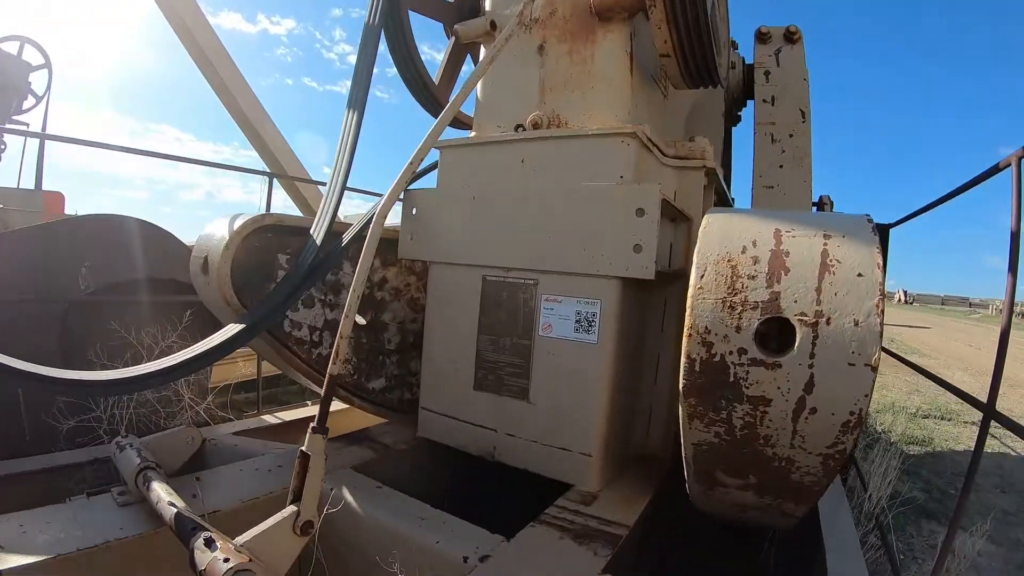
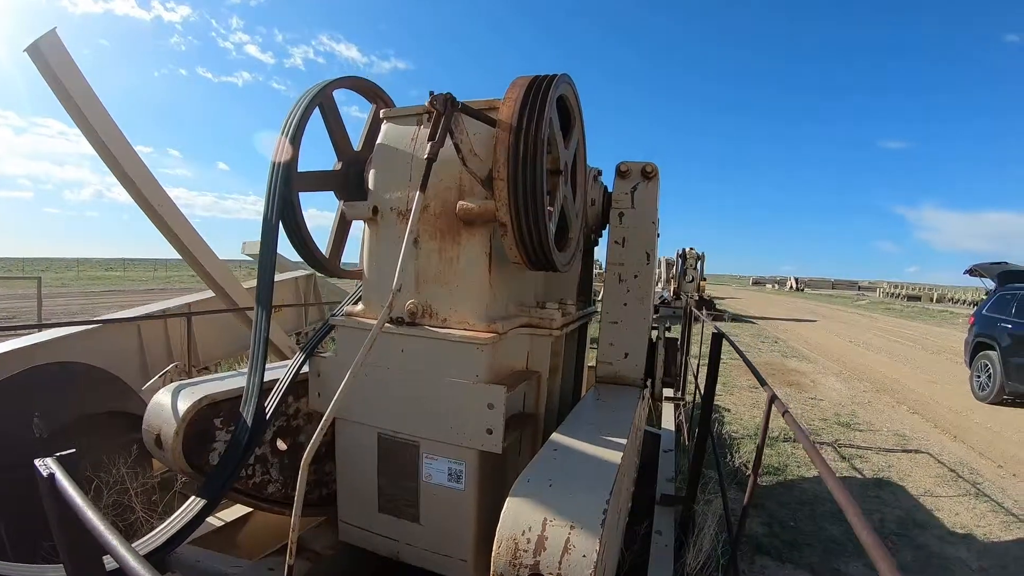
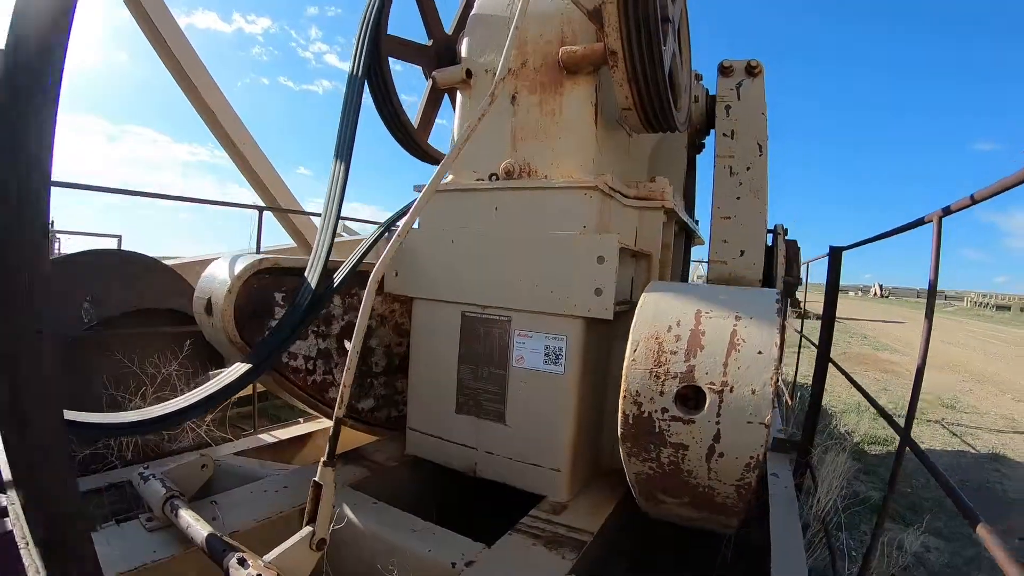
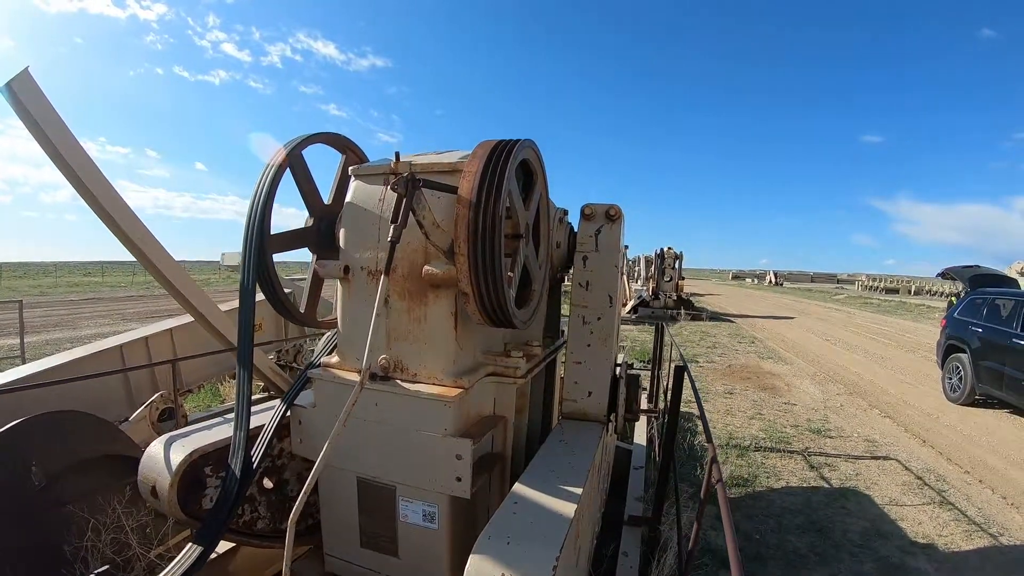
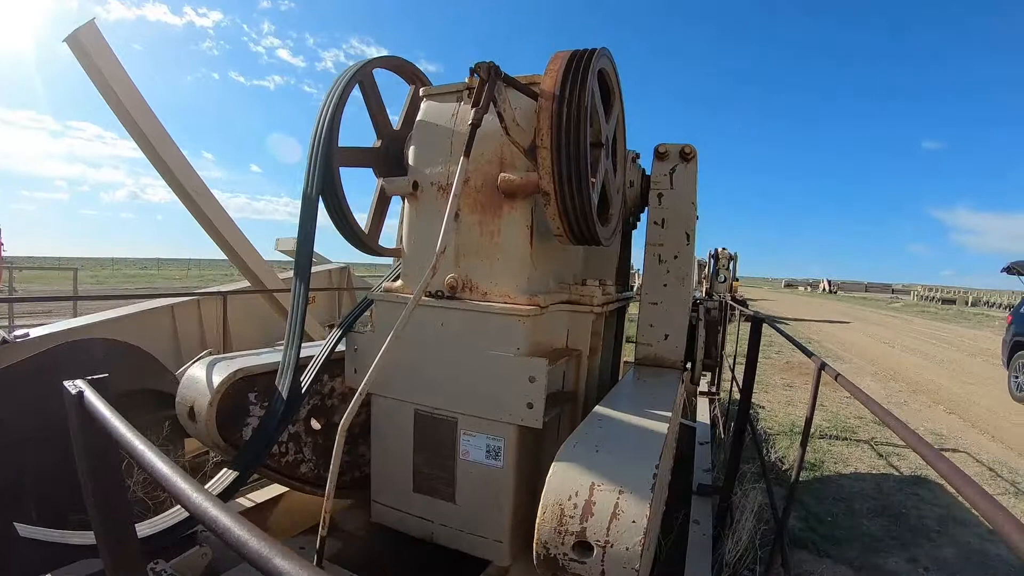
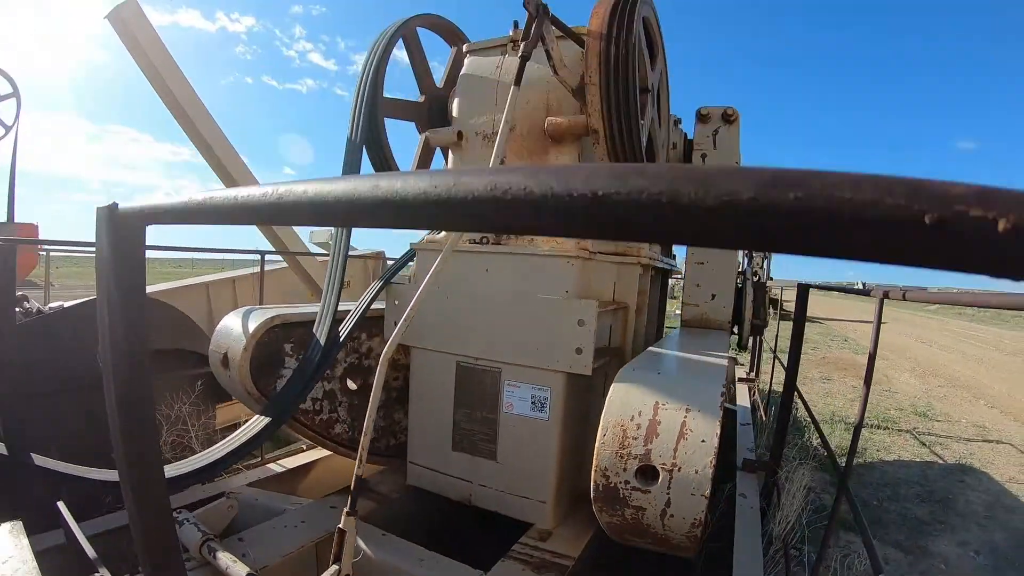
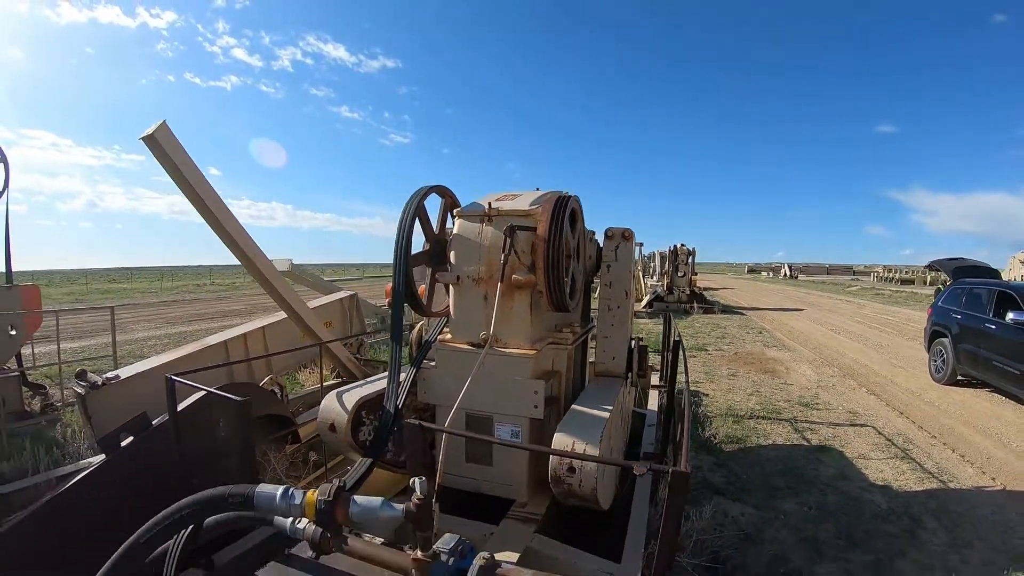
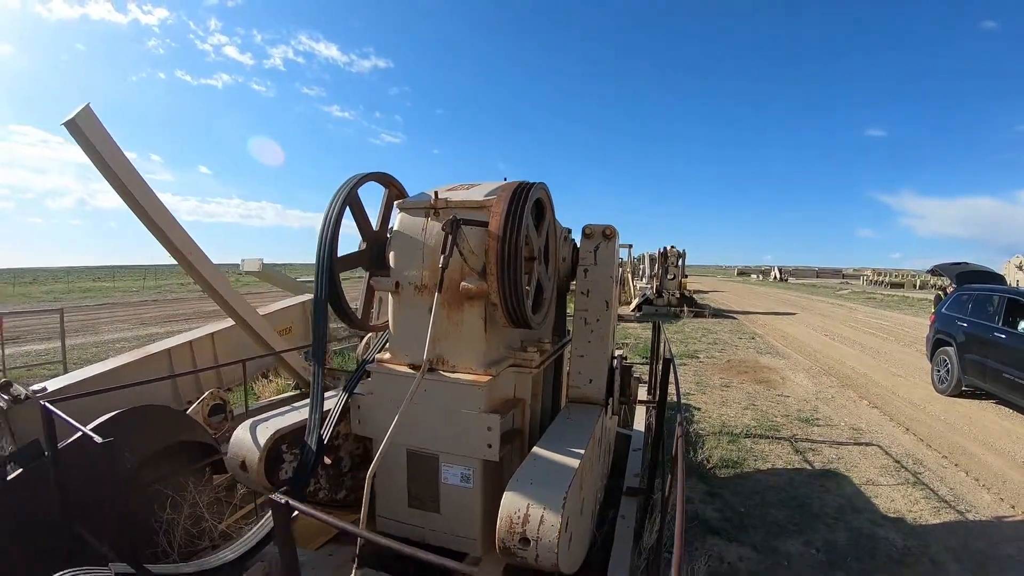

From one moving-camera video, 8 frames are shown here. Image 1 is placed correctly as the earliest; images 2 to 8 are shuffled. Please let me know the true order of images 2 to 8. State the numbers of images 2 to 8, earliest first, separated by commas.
3, 6, 5, 2, 4, 8, 7
